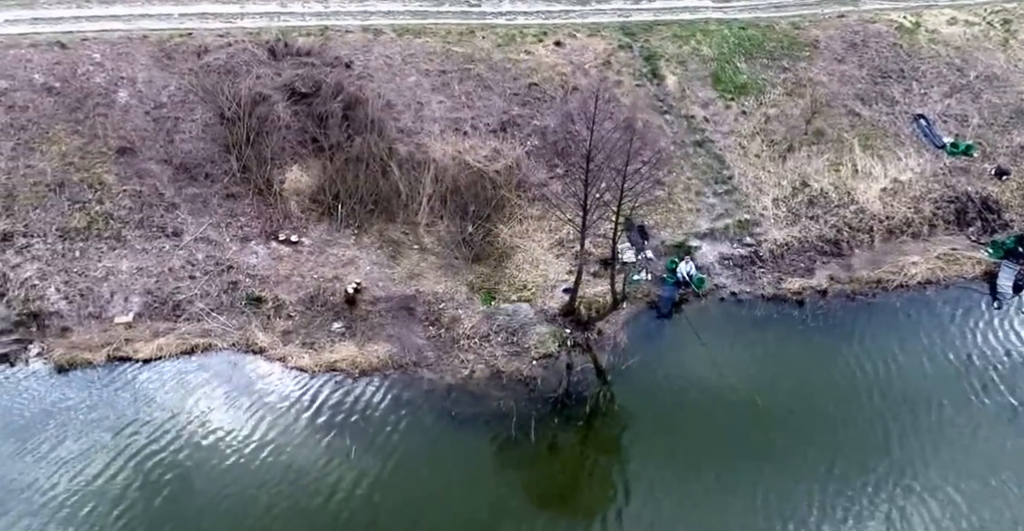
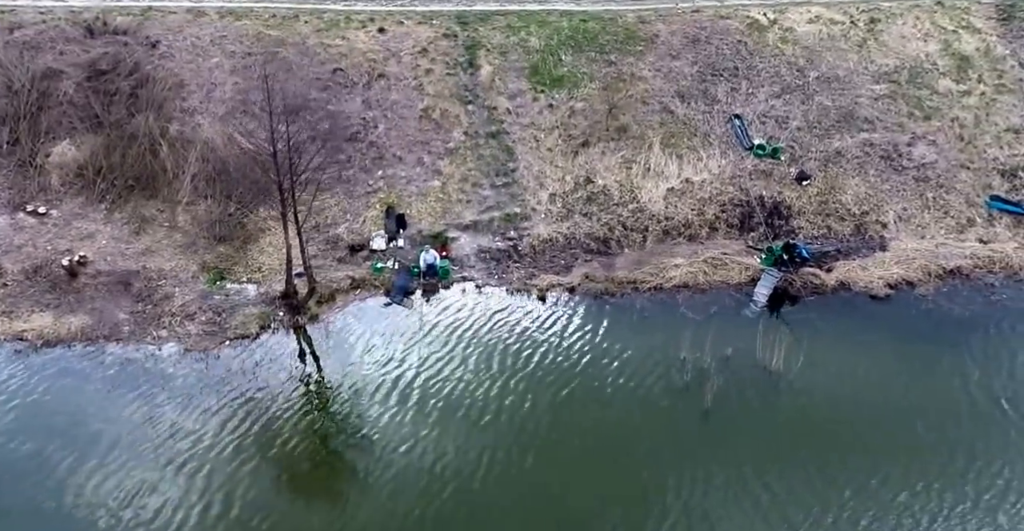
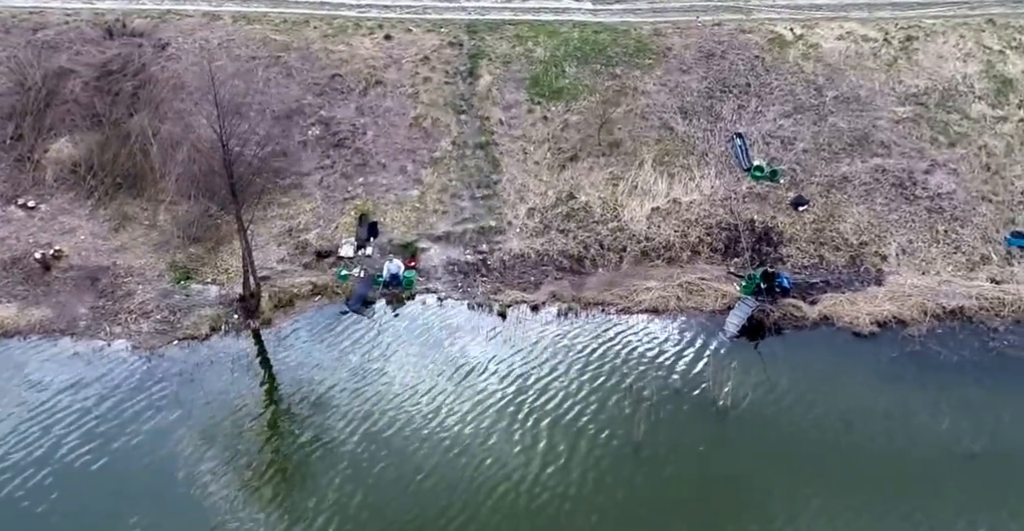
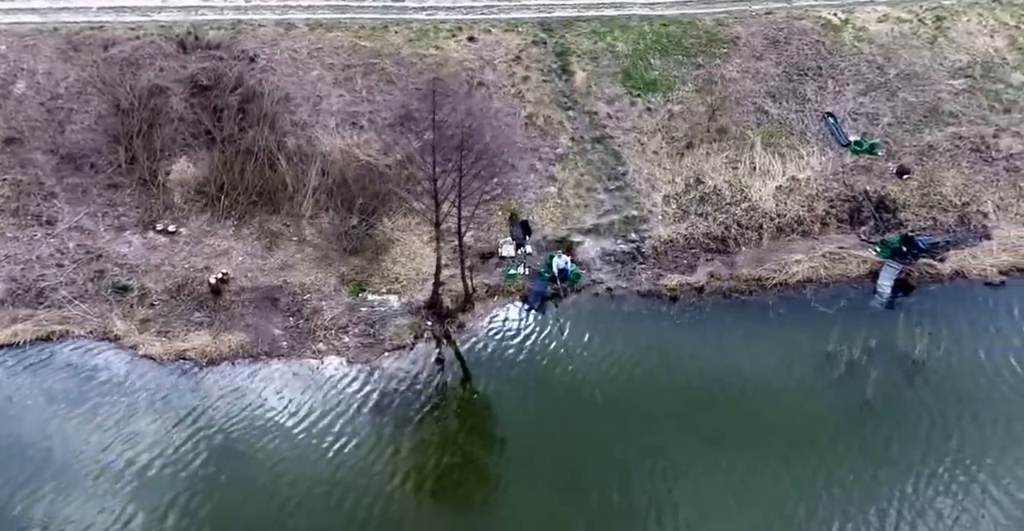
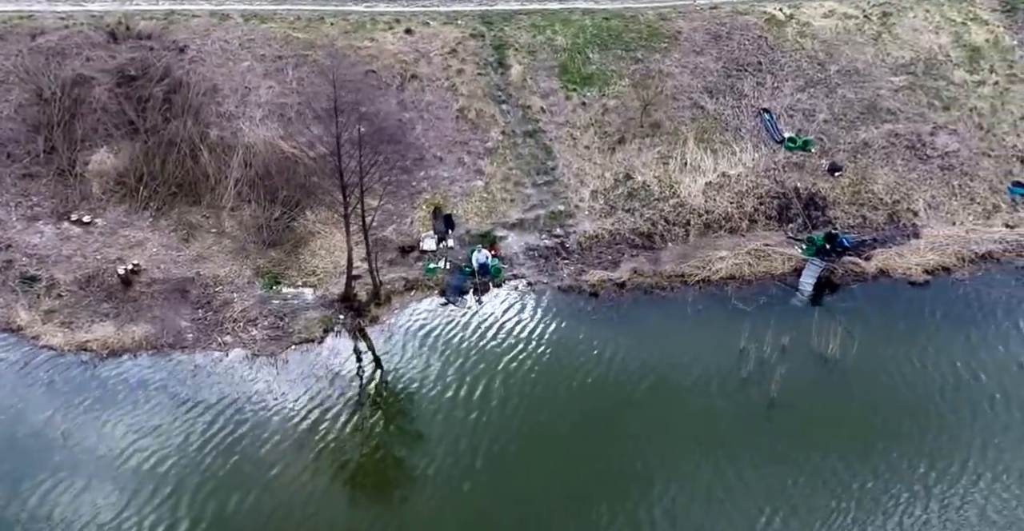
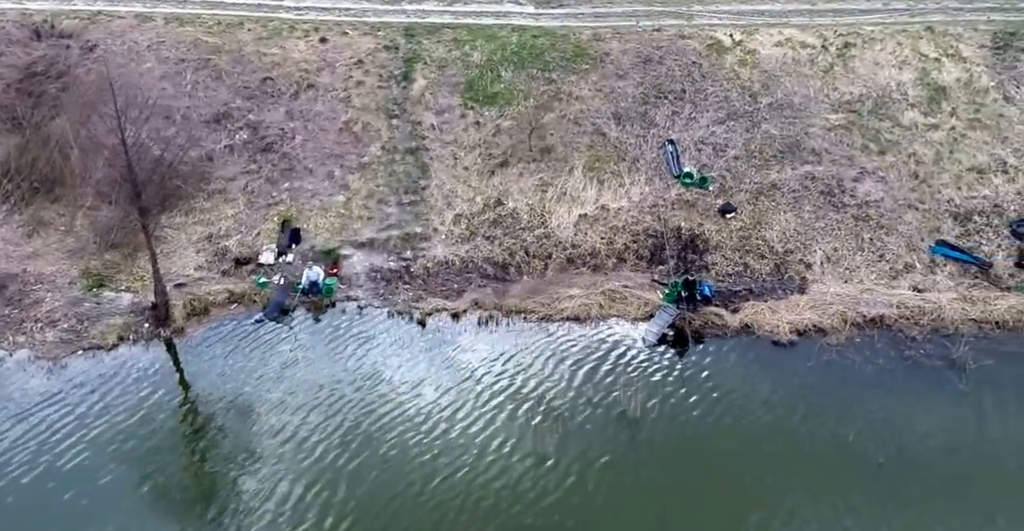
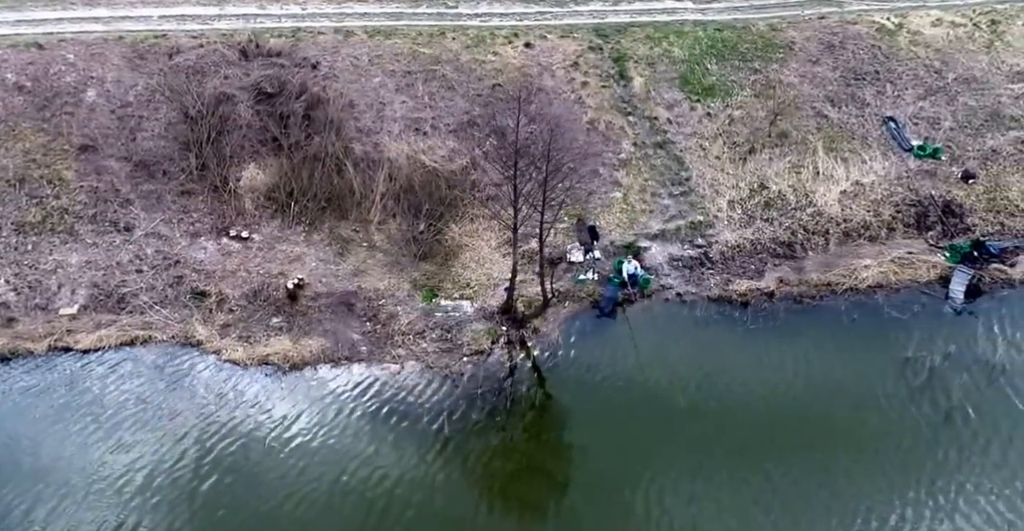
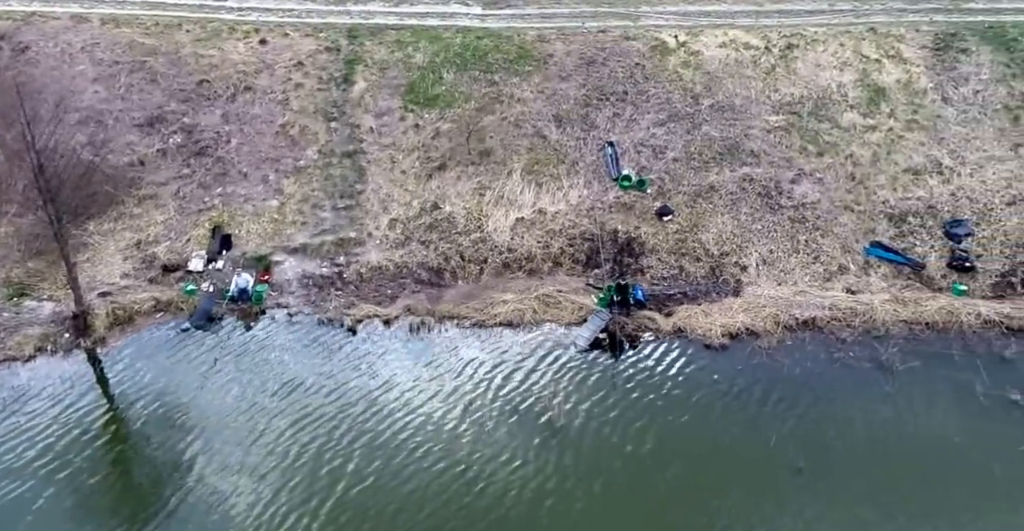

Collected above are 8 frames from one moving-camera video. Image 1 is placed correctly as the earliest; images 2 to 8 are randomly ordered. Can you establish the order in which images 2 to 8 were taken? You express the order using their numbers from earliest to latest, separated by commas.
7, 4, 5, 2, 3, 6, 8
